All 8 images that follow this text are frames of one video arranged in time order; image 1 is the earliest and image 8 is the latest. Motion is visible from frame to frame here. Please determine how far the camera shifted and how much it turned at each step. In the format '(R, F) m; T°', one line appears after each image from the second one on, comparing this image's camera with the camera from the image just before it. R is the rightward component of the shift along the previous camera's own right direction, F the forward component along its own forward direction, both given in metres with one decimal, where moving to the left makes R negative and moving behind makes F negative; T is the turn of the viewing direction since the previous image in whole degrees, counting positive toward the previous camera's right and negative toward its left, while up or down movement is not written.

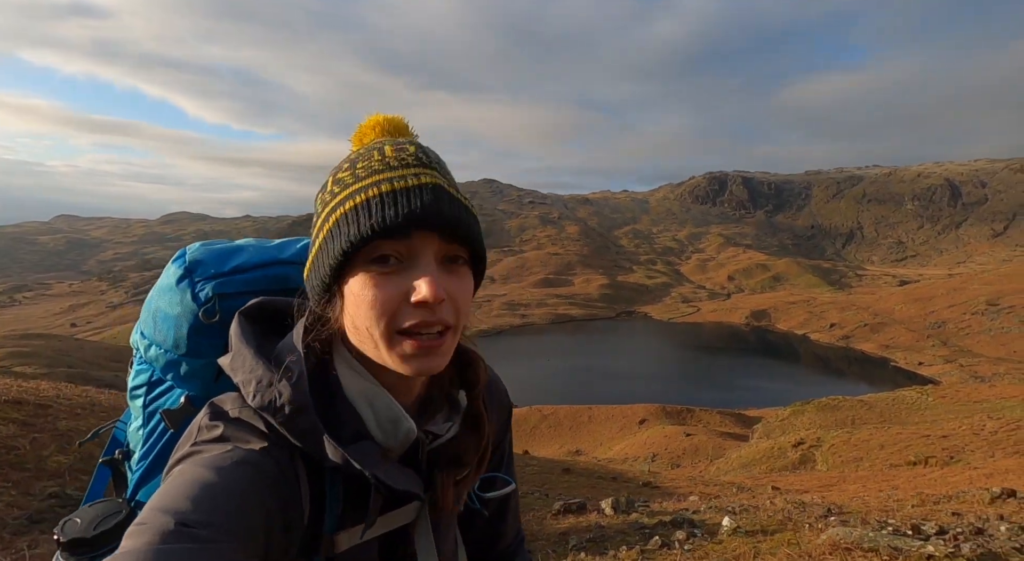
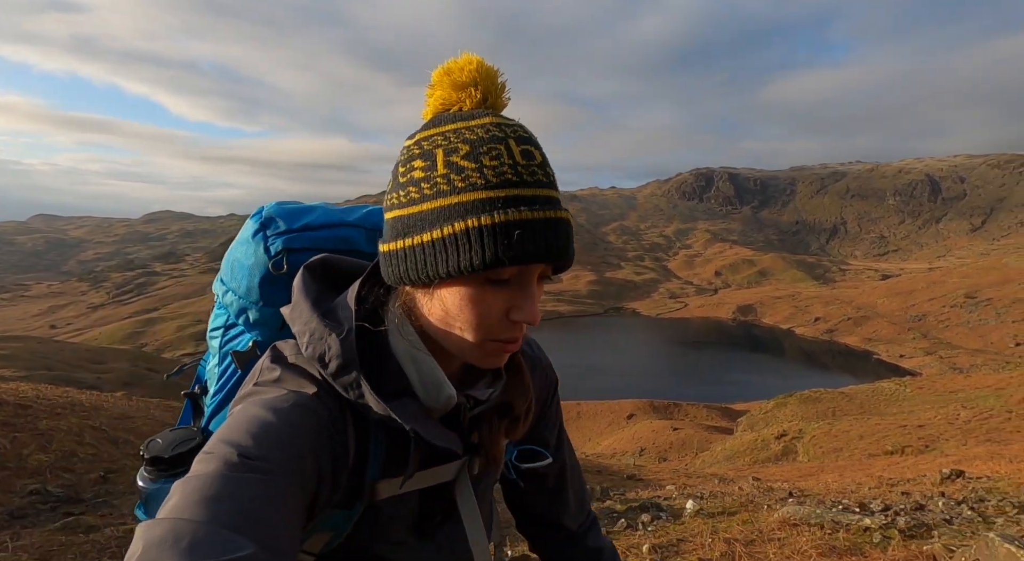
(-0.1, 0.0) m; +2°
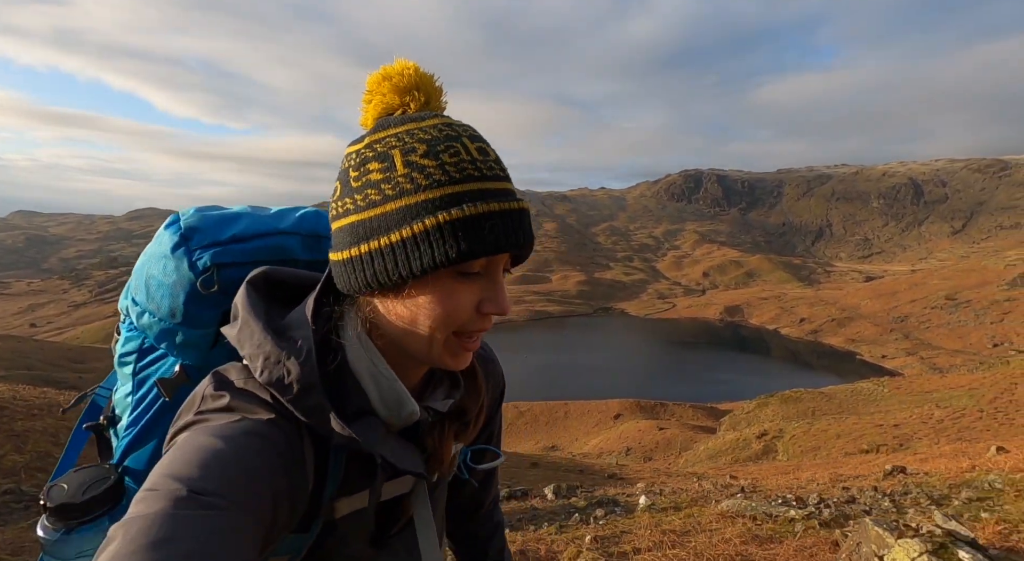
(-0.1, 0.0) m; +2°
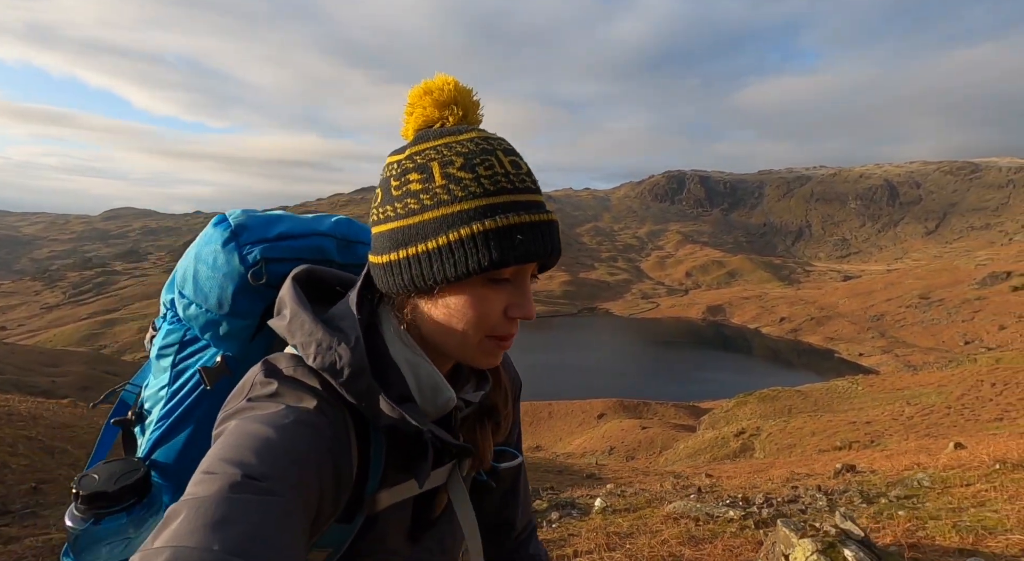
(-0.1, 0.0) m; +2°
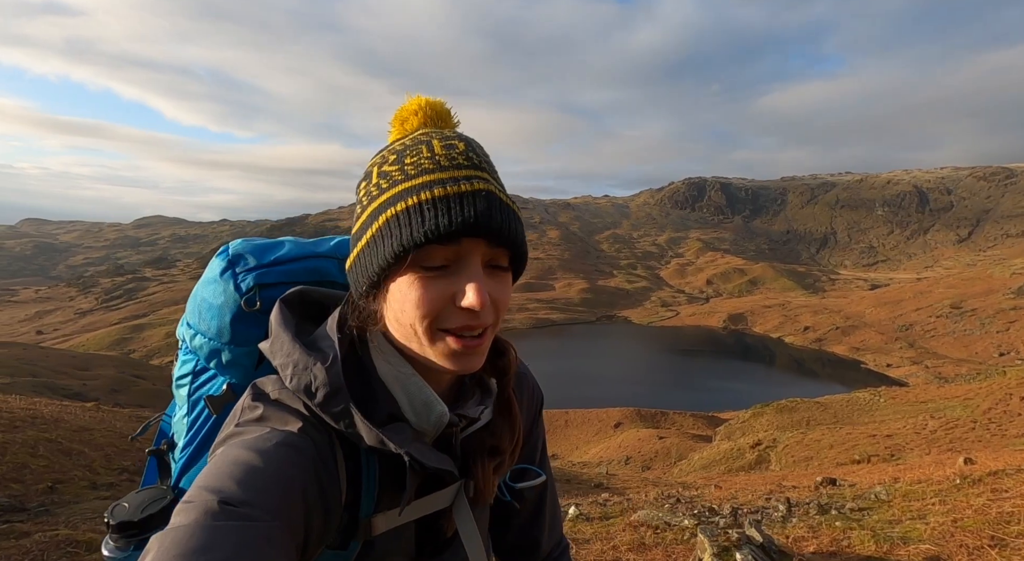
(+0.2, 0.0) m; -3°
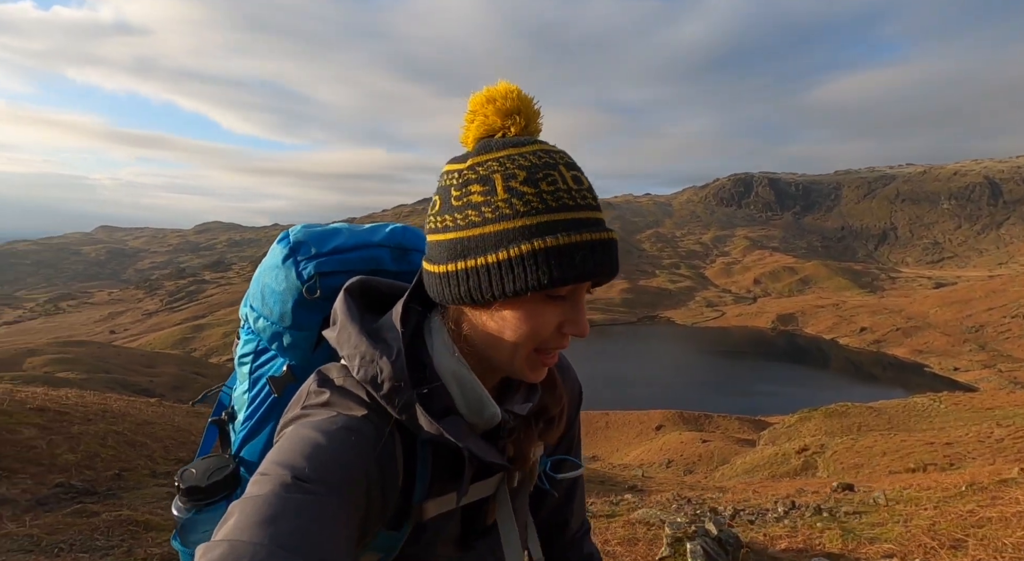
(+0.4, 0.0) m; -6°
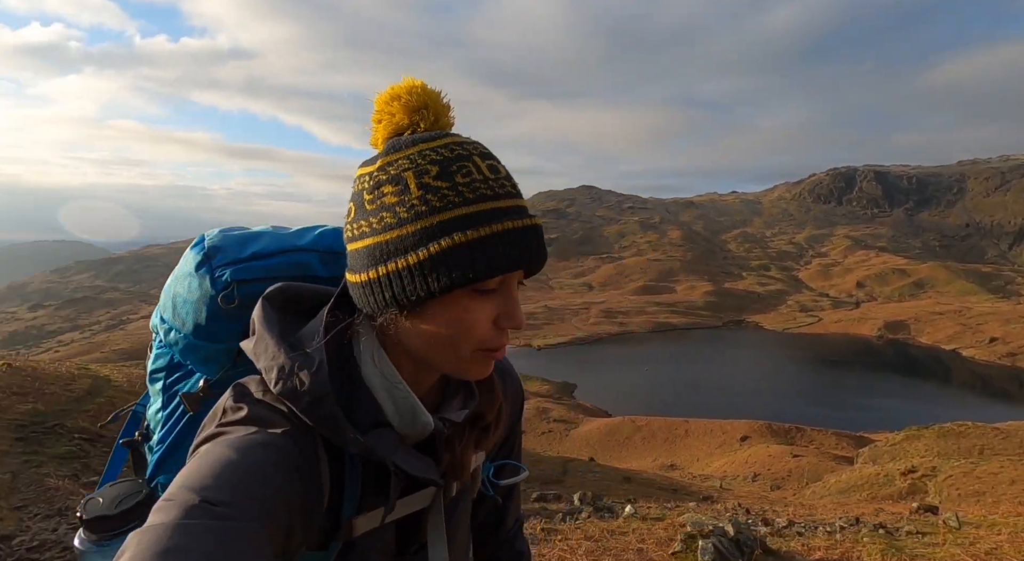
(+0.8, +0.1) m; -12°
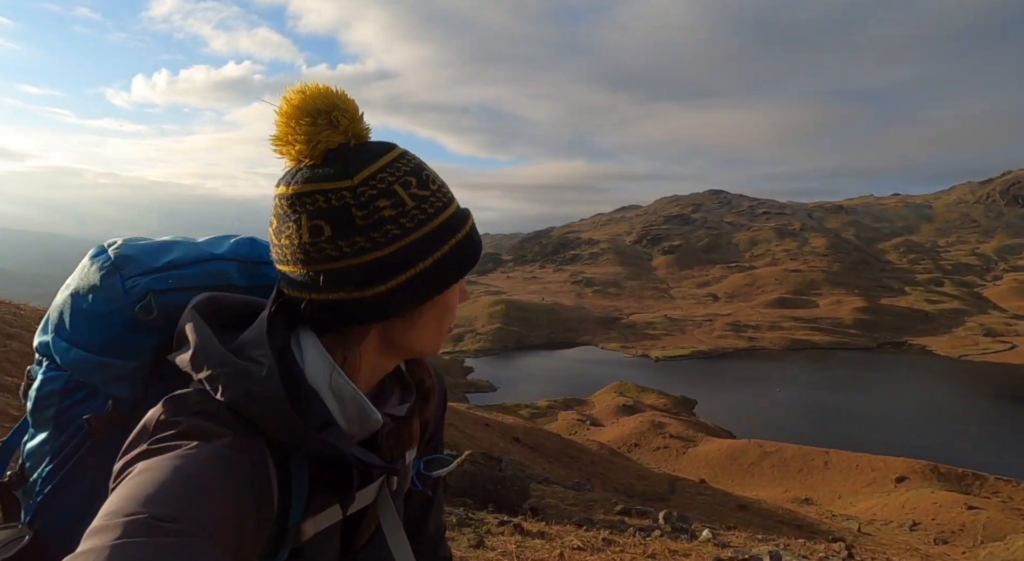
(+1.0, +0.2) m; -18°
